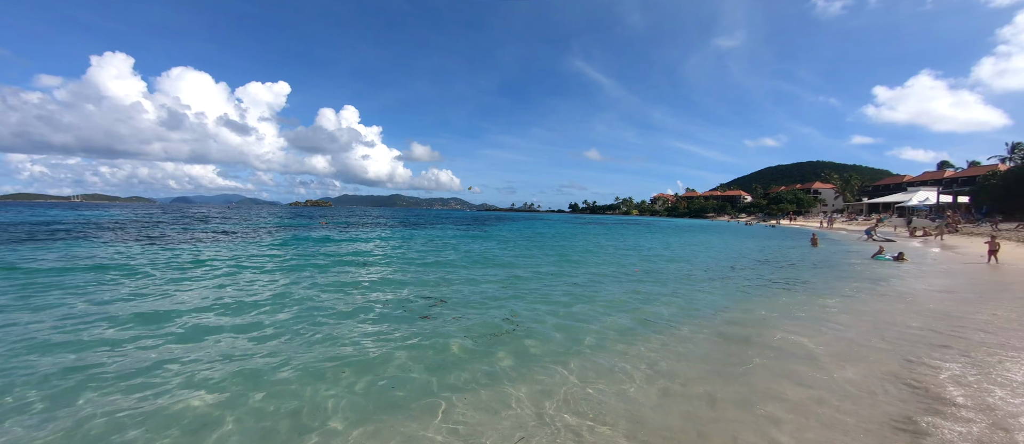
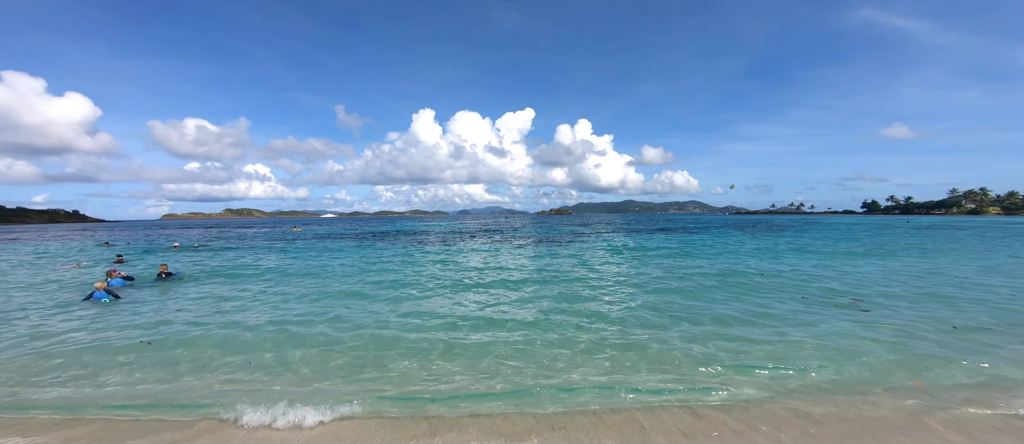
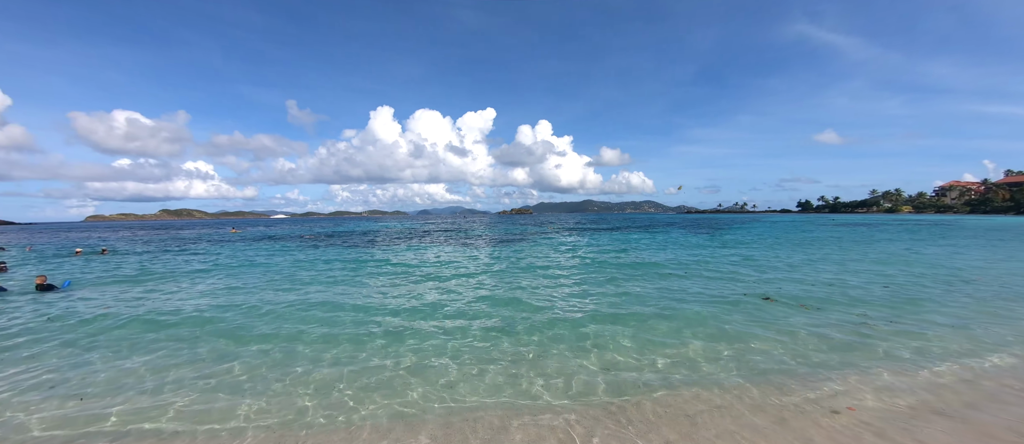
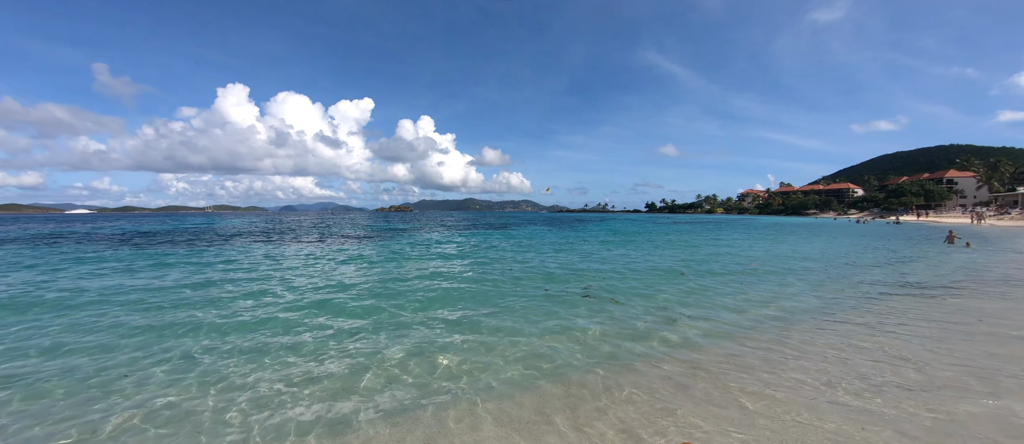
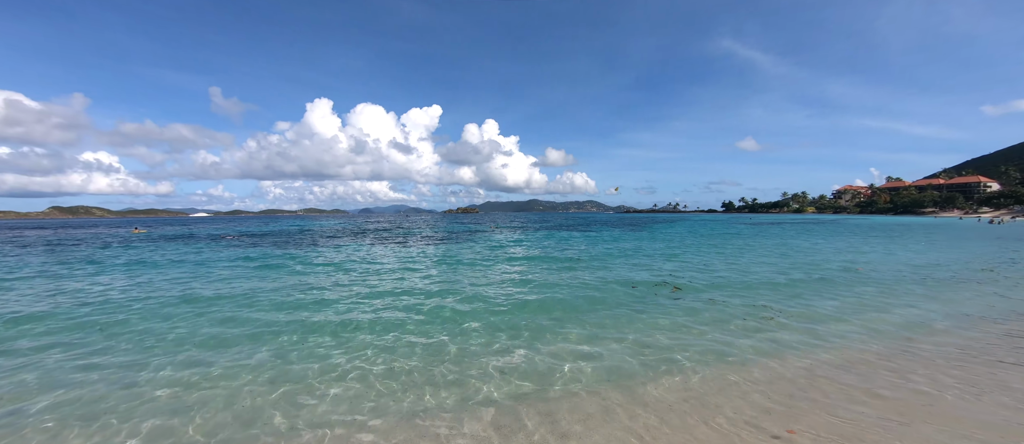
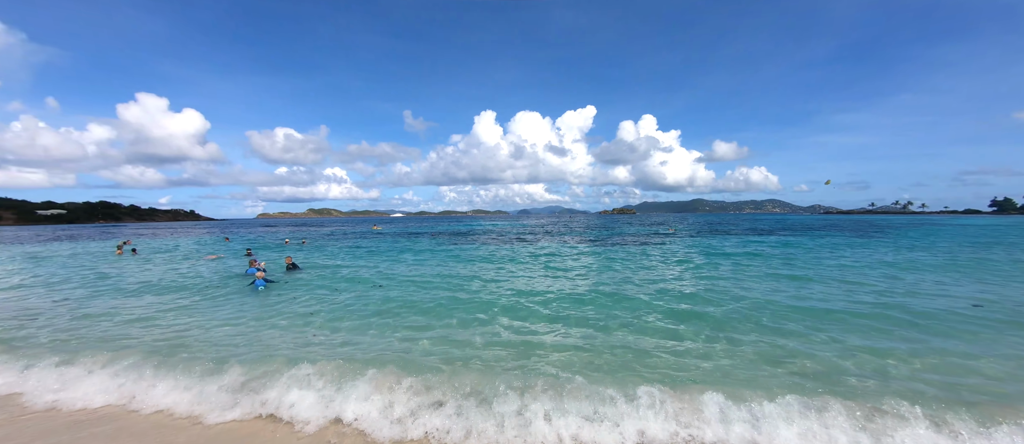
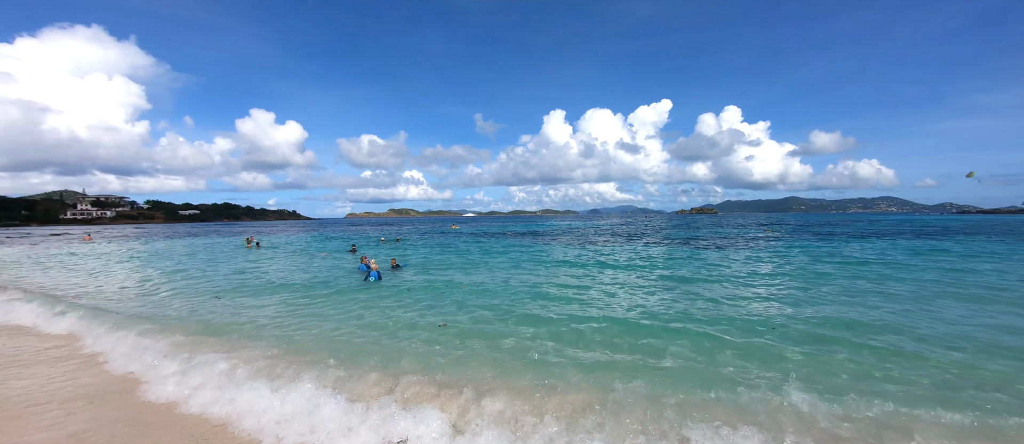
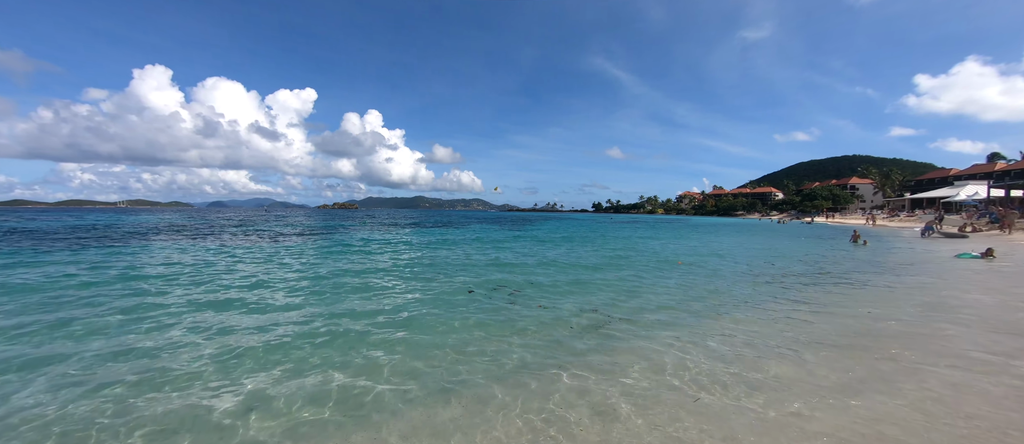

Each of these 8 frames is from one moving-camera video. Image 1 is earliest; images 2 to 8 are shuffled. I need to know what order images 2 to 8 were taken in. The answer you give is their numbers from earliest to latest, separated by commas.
8, 4, 5, 3, 2, 6, 7
